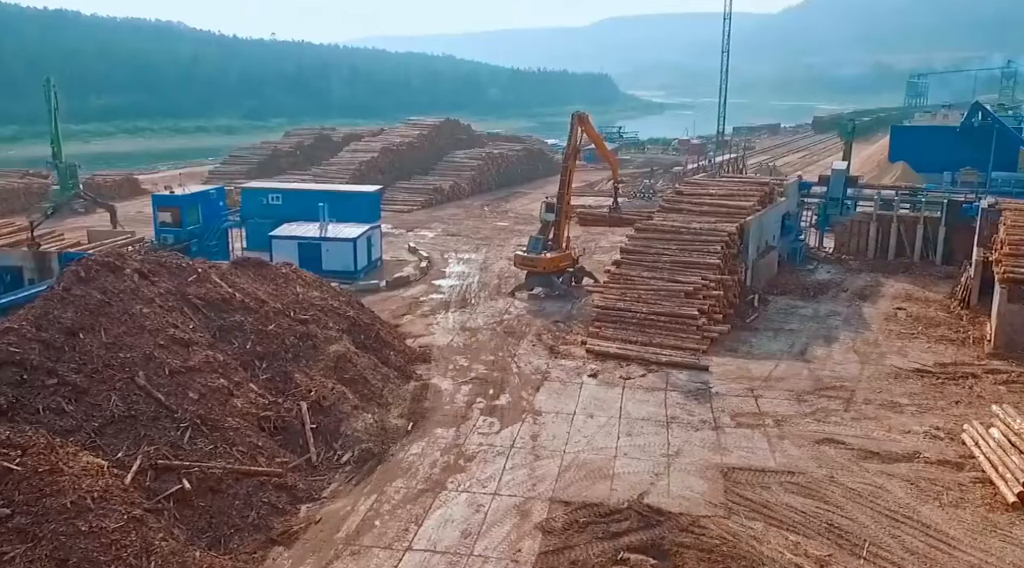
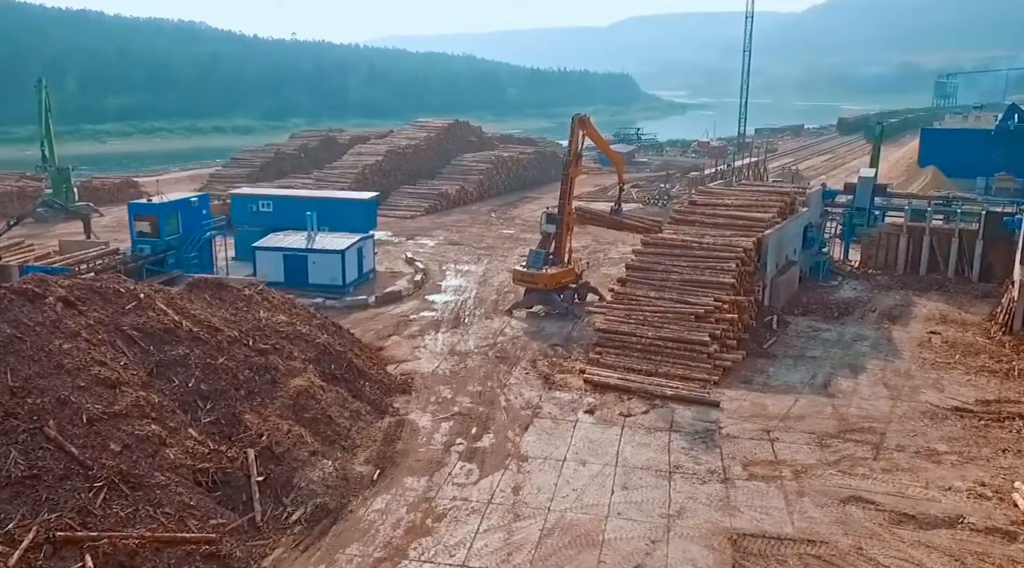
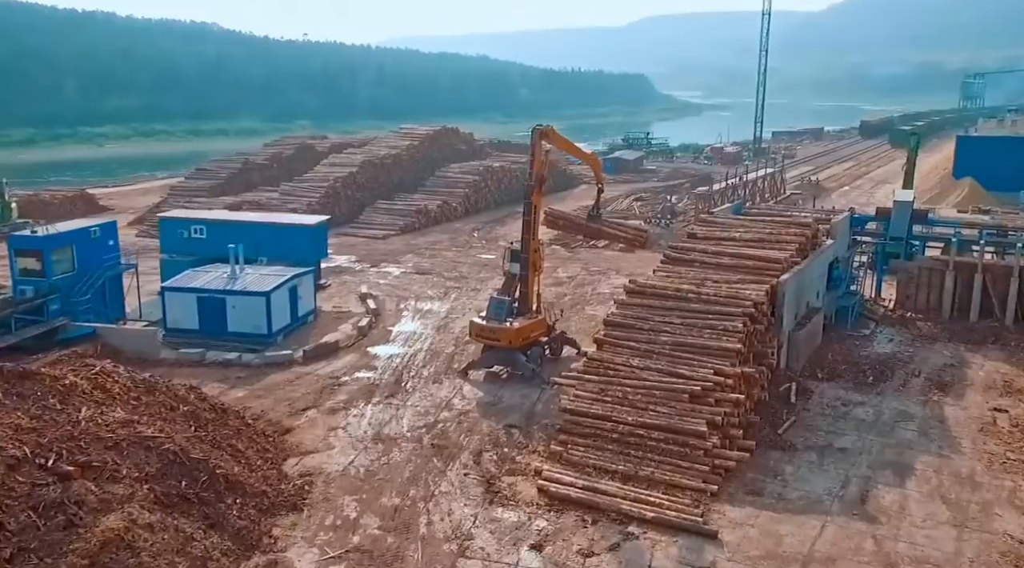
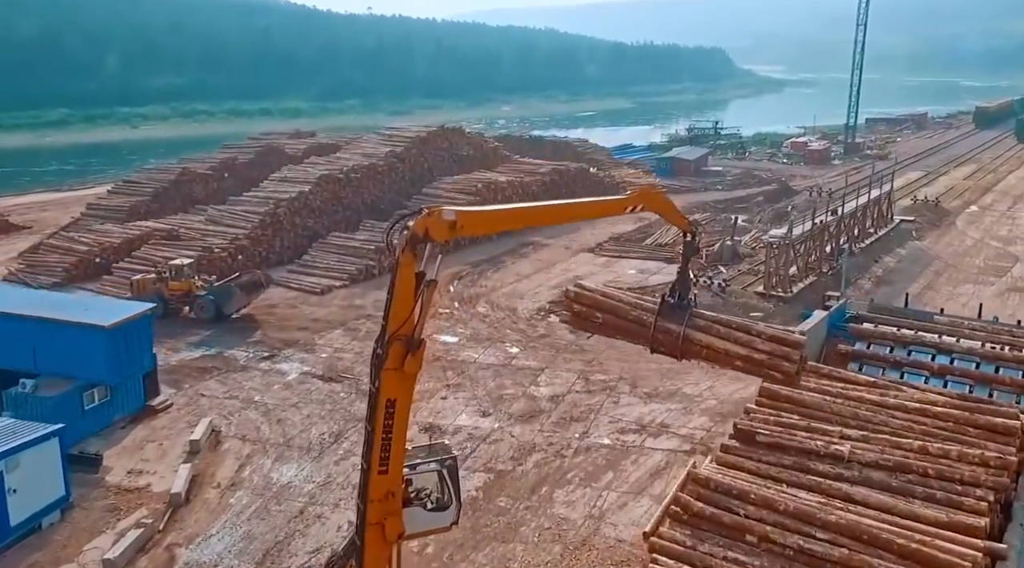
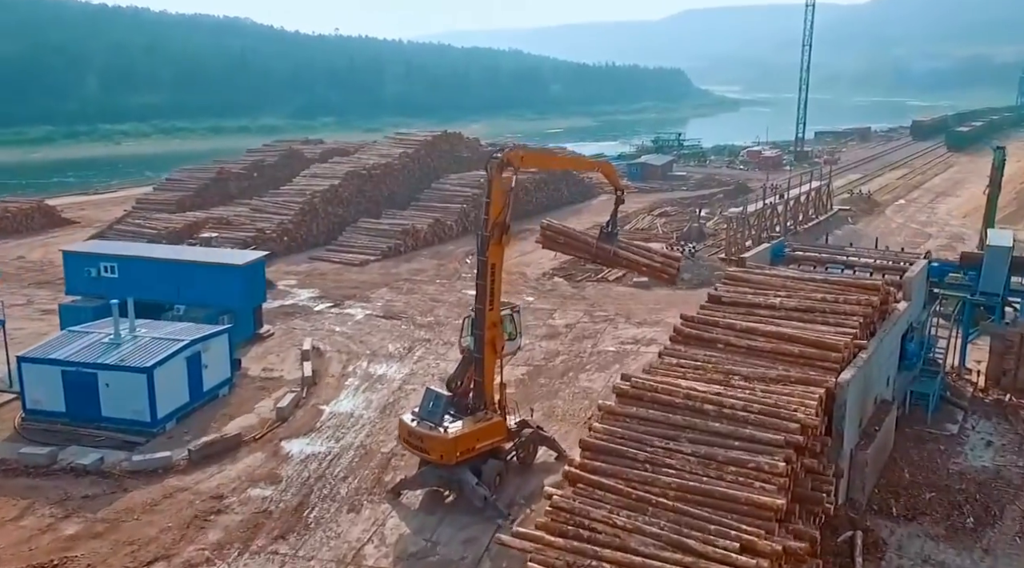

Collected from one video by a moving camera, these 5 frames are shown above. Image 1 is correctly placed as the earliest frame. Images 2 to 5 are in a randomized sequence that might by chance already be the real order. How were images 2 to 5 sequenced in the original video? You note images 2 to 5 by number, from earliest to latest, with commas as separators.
2, 3, 5, 4
